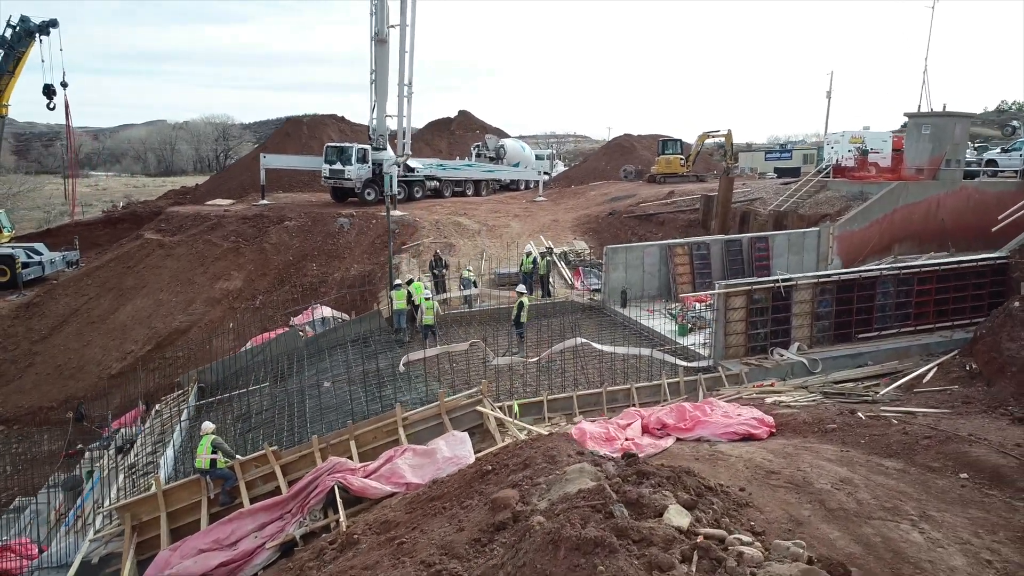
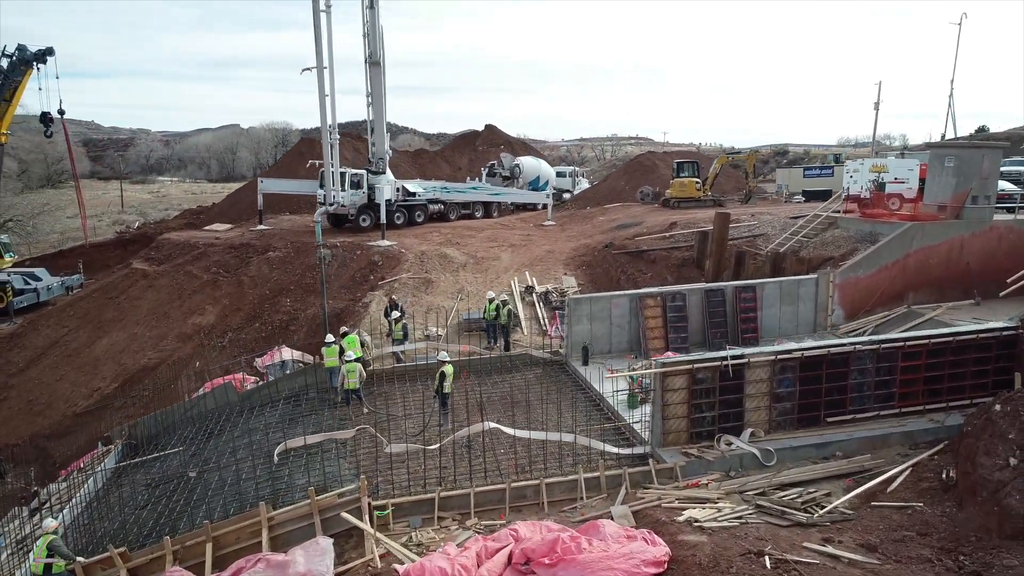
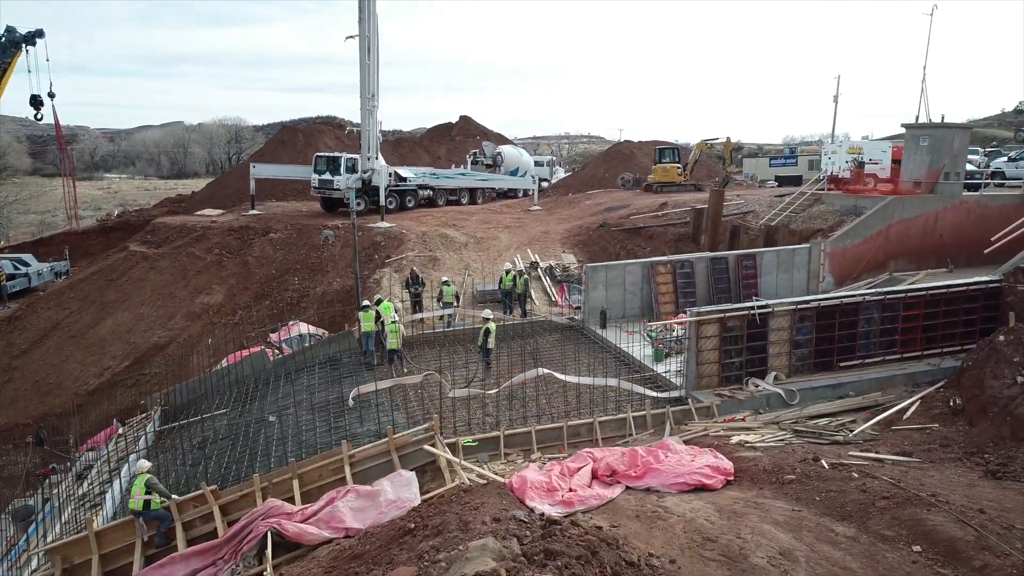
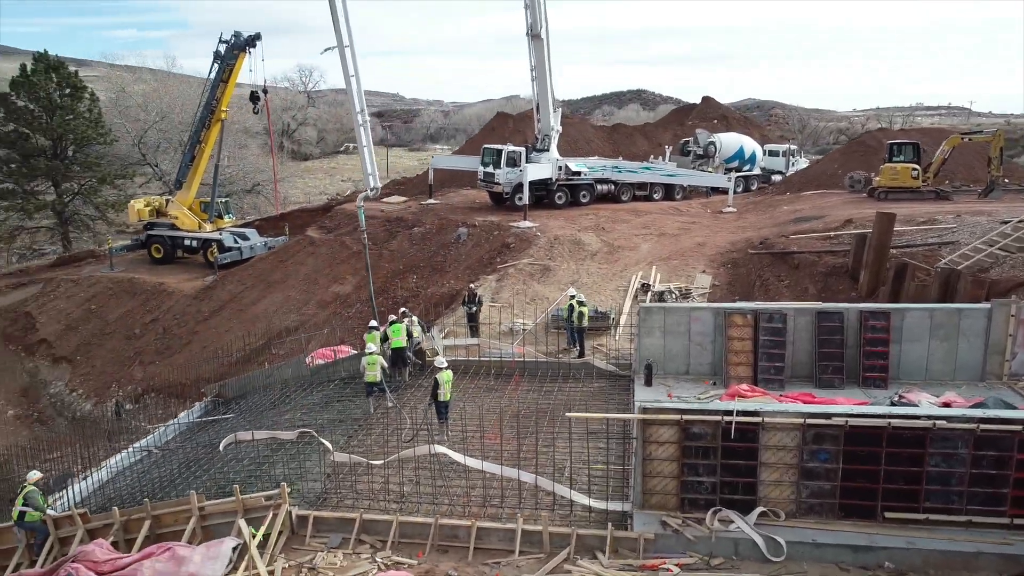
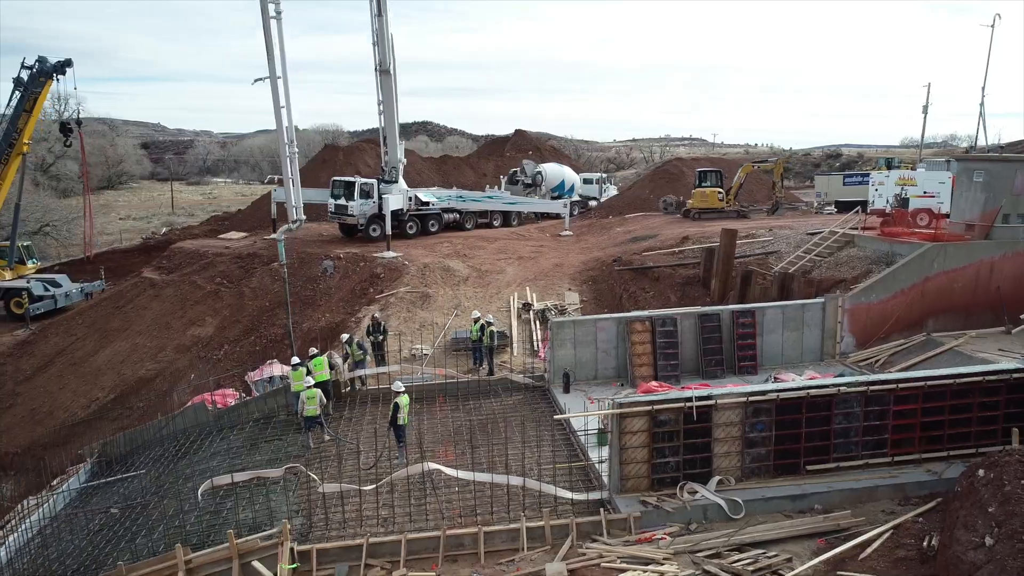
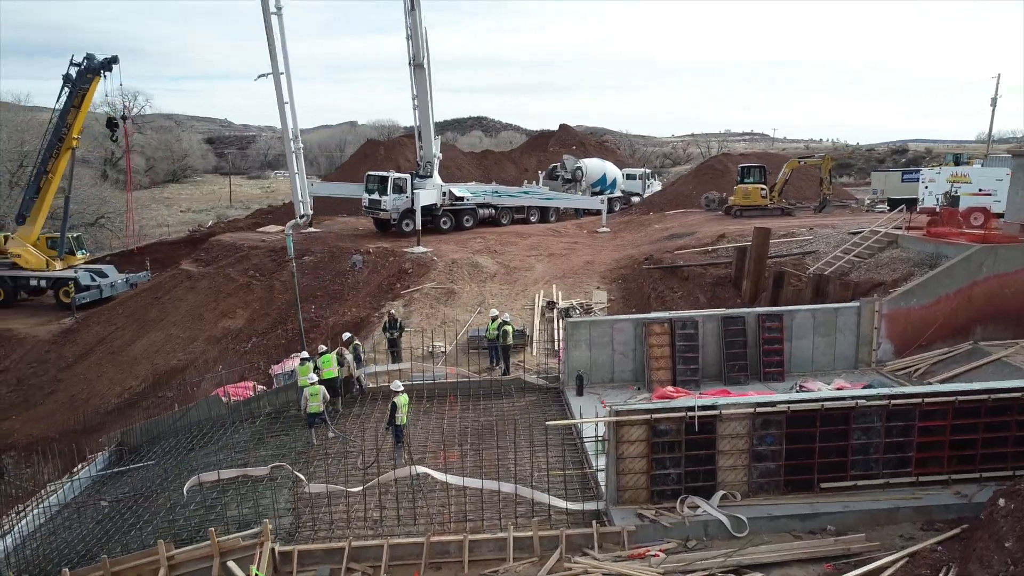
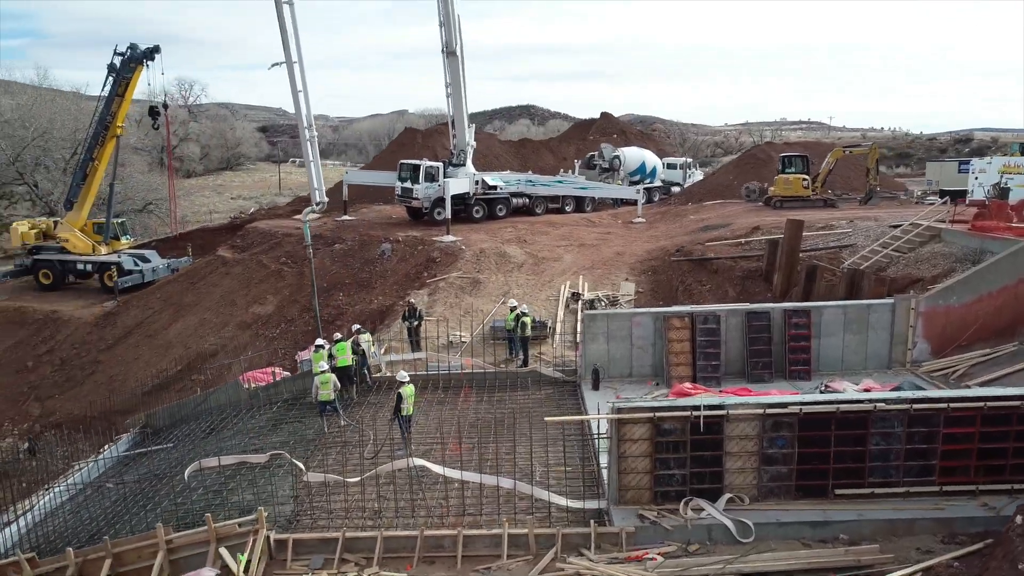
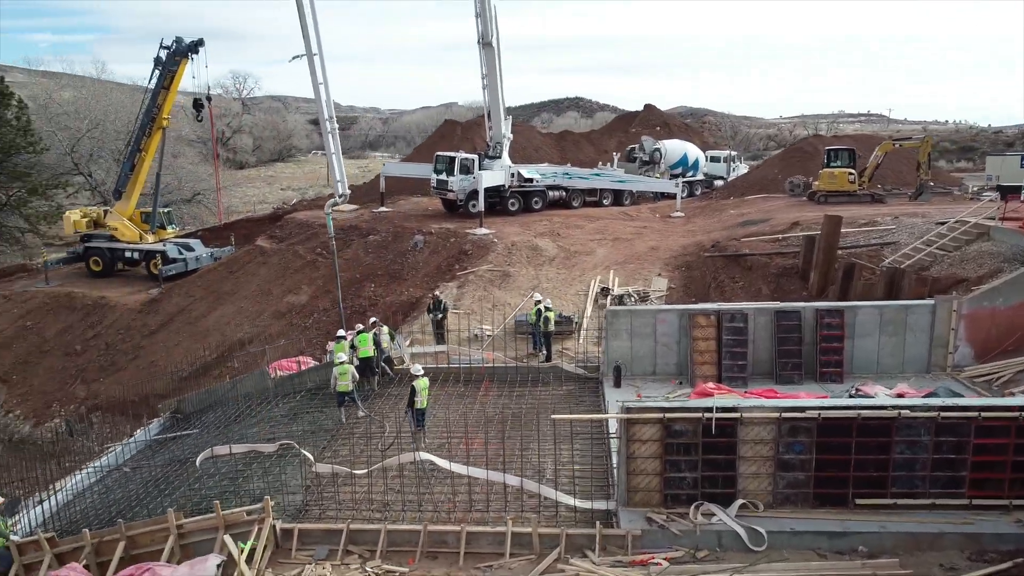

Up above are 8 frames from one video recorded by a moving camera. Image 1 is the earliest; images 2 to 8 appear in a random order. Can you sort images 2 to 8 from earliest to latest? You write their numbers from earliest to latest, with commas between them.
3, 2, 5, 6, 7, 8, 4
